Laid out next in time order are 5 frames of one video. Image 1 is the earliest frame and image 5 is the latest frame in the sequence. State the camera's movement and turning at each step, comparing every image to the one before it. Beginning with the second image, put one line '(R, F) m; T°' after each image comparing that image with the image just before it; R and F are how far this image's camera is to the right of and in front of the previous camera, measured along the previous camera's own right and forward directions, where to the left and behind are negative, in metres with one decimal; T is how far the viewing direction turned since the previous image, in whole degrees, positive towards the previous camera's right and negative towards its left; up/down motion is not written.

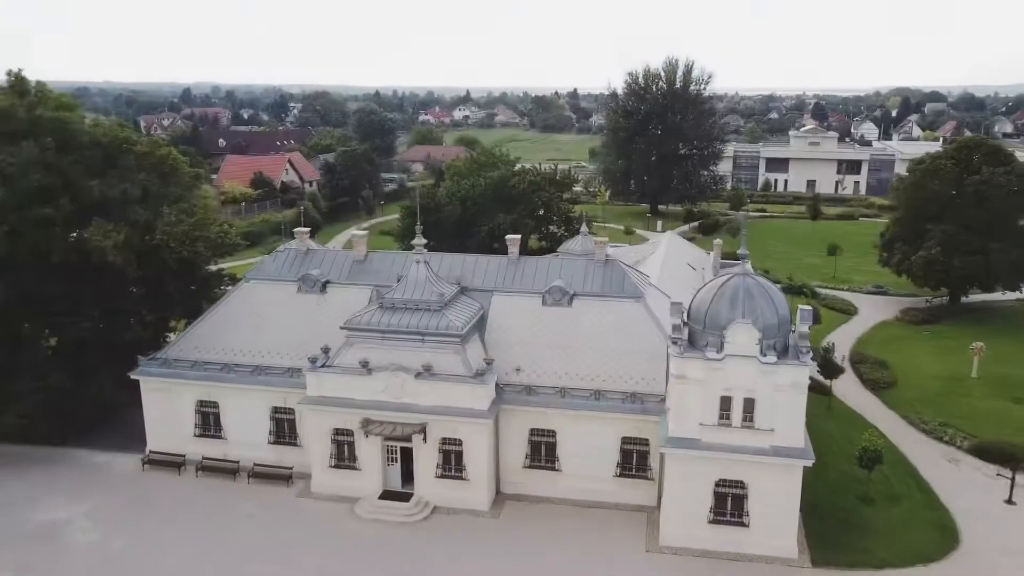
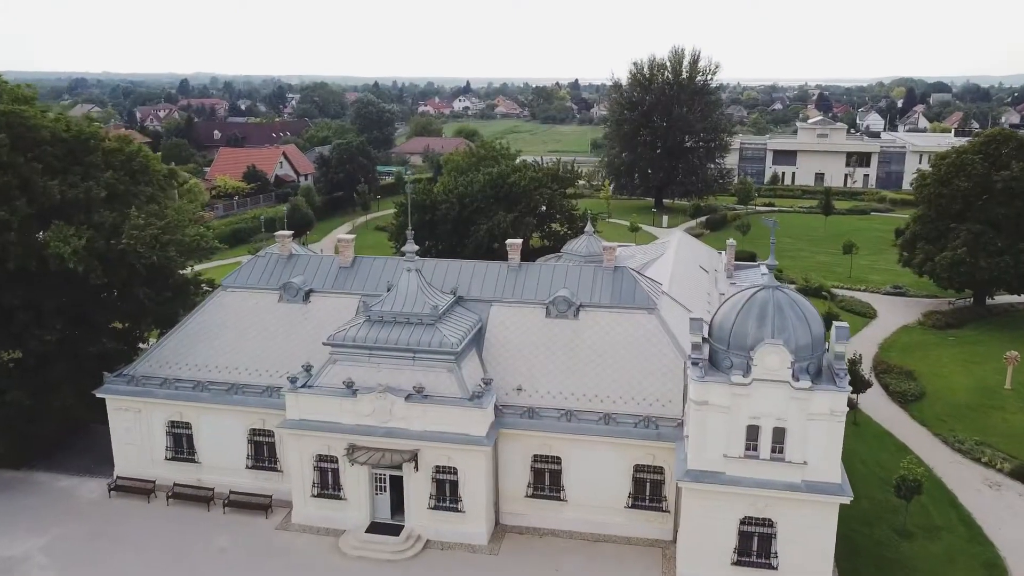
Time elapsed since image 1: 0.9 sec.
(0.0, +2.7) m; 0°
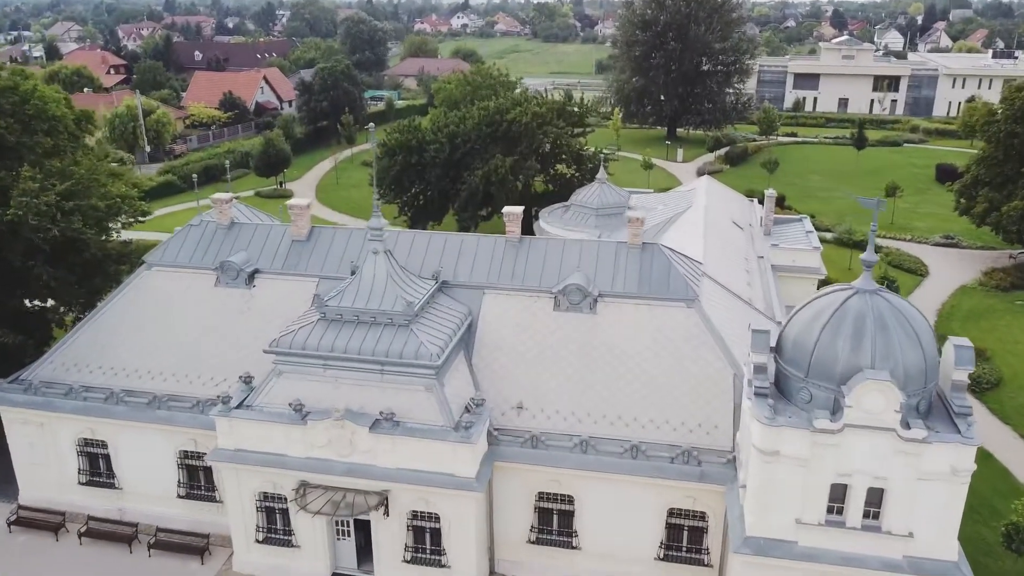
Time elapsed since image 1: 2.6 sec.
(+0.1, +6.3) m; 0°
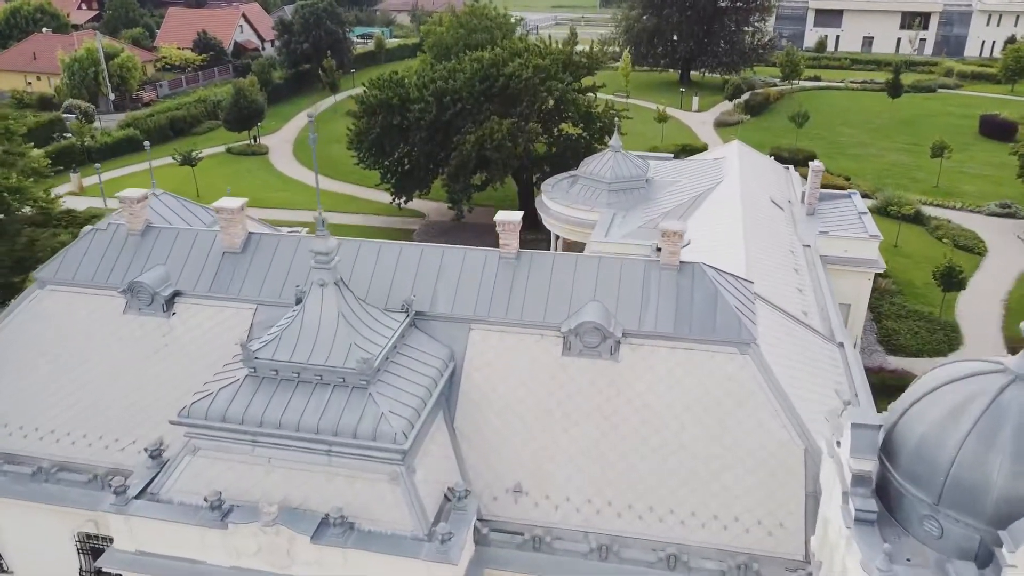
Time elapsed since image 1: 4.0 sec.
(+0.1, +5.4) m; 0°
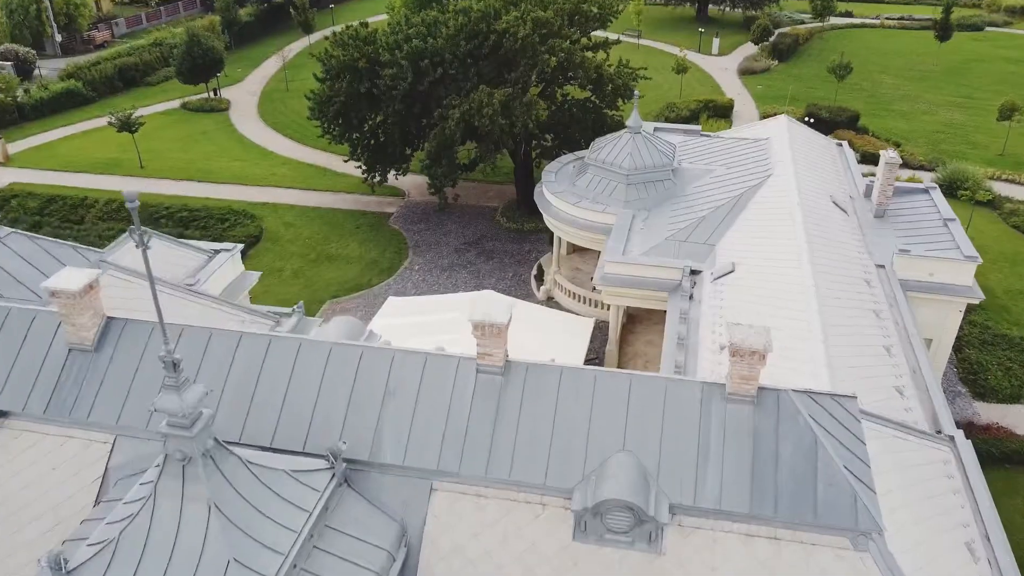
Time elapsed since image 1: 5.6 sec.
(+0.2, +6.2) m; 0°
